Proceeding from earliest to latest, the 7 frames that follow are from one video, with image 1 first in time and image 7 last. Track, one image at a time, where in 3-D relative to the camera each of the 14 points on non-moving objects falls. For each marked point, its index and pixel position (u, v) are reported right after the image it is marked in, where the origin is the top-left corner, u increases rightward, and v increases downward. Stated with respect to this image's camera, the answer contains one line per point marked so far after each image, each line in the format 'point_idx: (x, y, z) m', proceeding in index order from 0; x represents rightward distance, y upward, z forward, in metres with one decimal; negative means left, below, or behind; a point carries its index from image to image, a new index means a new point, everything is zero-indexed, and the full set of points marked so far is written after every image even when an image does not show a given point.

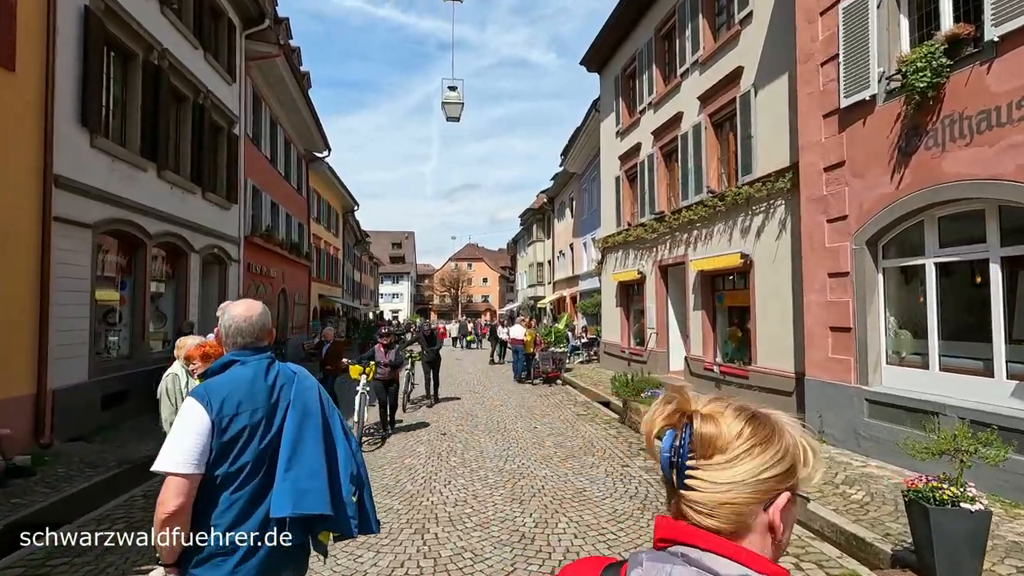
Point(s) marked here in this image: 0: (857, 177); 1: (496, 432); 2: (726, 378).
0: (+4.8, +1.5, +7.4) m
1: (-0.3, -2.4, +9.0) m
2: (+4.7, -2.0, +11.8) m
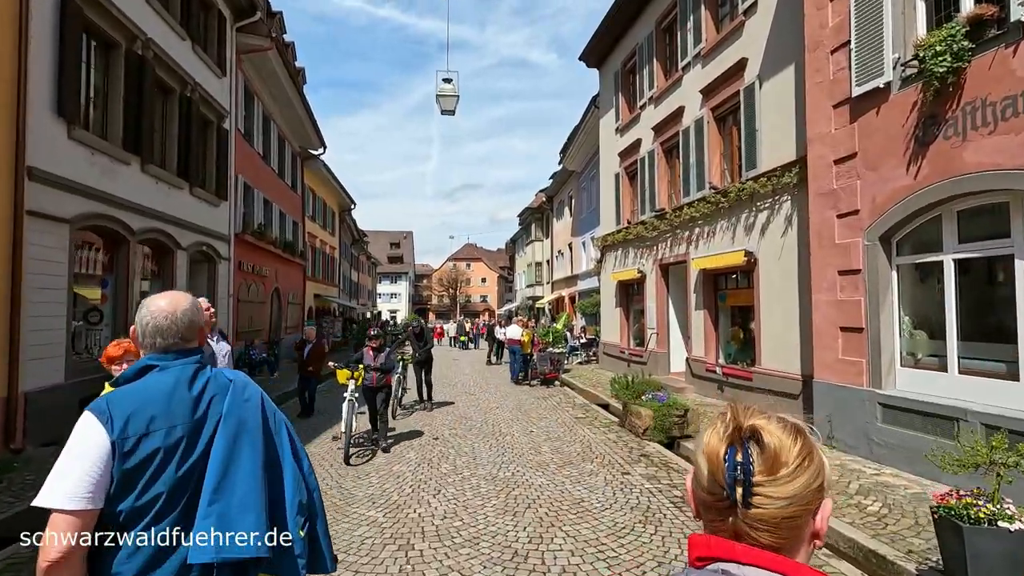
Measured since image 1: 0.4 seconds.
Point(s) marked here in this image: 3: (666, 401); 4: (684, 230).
0: (+4.7, +1.5, +7.0) m
1: (-0.3, -2.4, +8.7) m
2: (+4.6, -2.0, +11.5) m
3: (+2.5, -1.9, +8.8) m
4: (+4.4, +1.5, +13.6) m
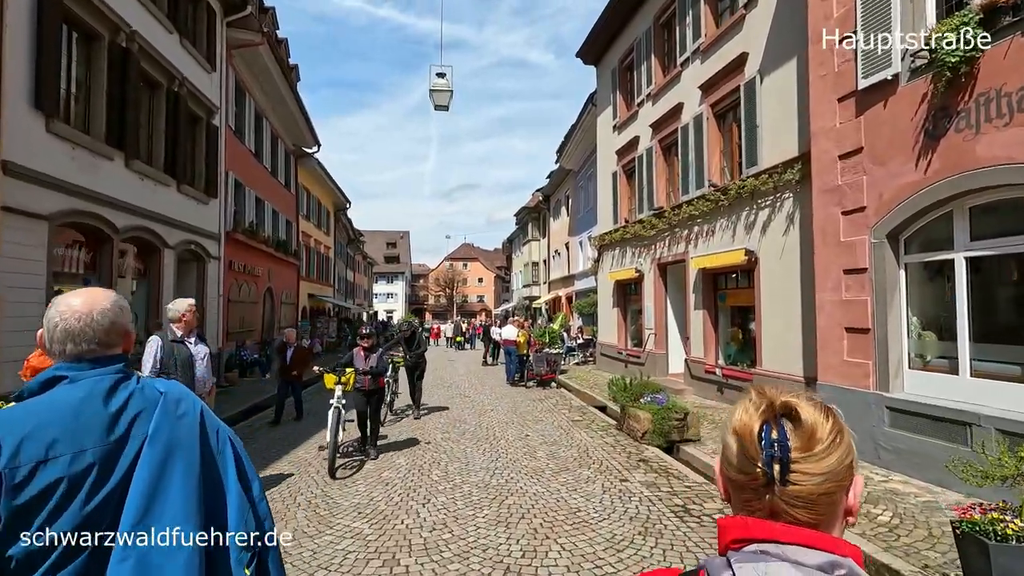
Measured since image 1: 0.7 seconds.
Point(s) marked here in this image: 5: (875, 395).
0: (+4.6, +1.6, +6.8) m
1: (-0.4, -2.4, +8.4) m
2: (+4.5, -2.0, +11.2) m
3: (+2.4, -1.9, +8.6) m
4: (+4.3, +1.5, +13.4) m
5: (+4.6, -1.4, +6.8) m
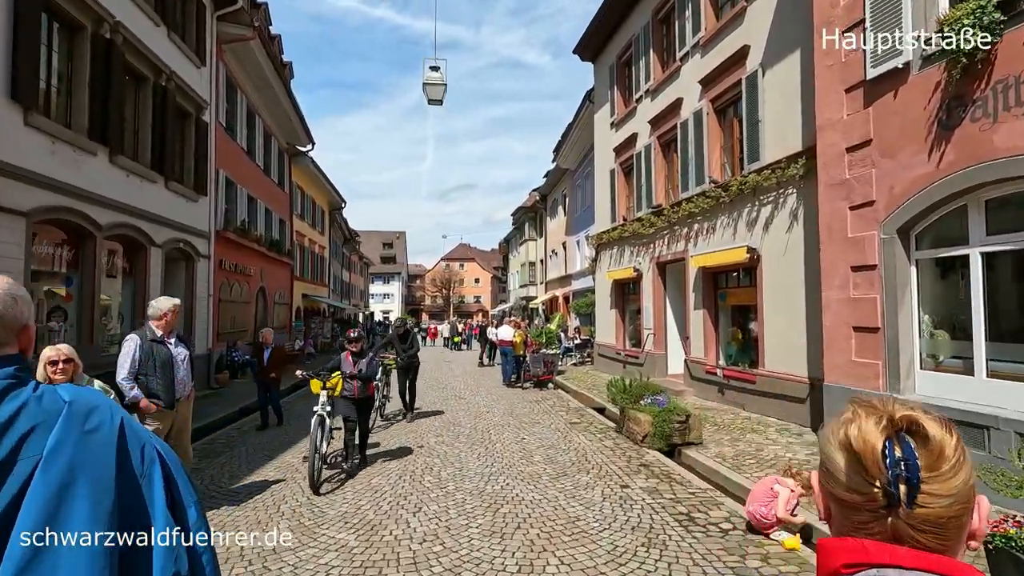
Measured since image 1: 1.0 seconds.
0: (+4.6, +1.6, +6.5) m
1: (-0.5, -2.4, +8.1) m
2: (+4.5, -1.9, +11.0) m
3: (+2.4, -1.8, +8.3) m
4: (+4.2, +1.5, +13.1) m
5: (+4.5, -1.3, +6.5) m
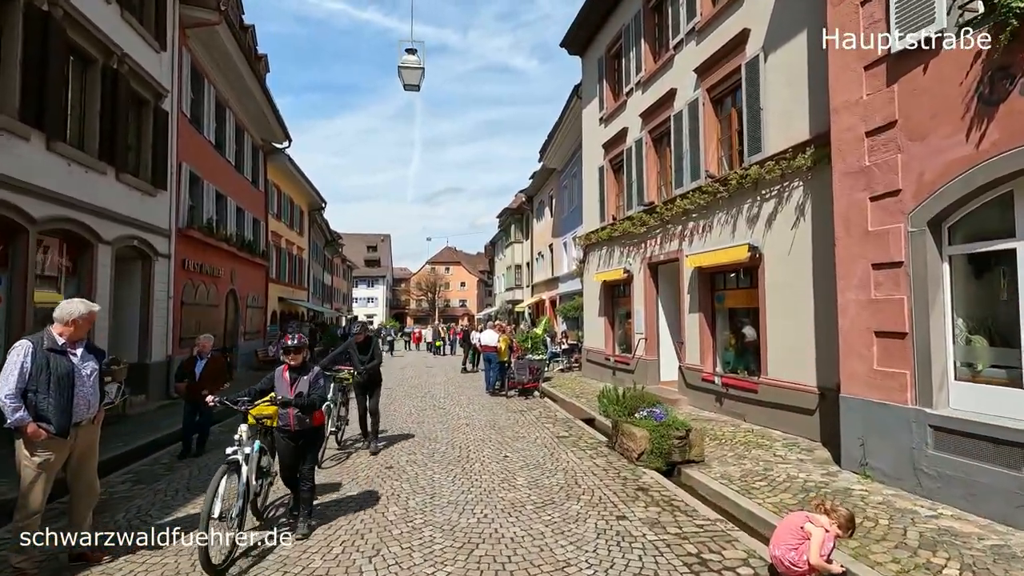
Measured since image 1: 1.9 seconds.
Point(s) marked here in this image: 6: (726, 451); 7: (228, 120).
0: (+4.3, +1.6, +5.8) m
1: (-0.8, -2.4, +7.2) m
2: (+4.1, -2.0, +10.2) m
3: (+2.1, -1.8, +7.5) m
4: (+3.8, +1.4, +12.3) m
5: (+4.3, -1.3, +5.7) m
6: (+3.1, -2.3, +7.7) m
7: (-10.4, +6.1, +19.5) m
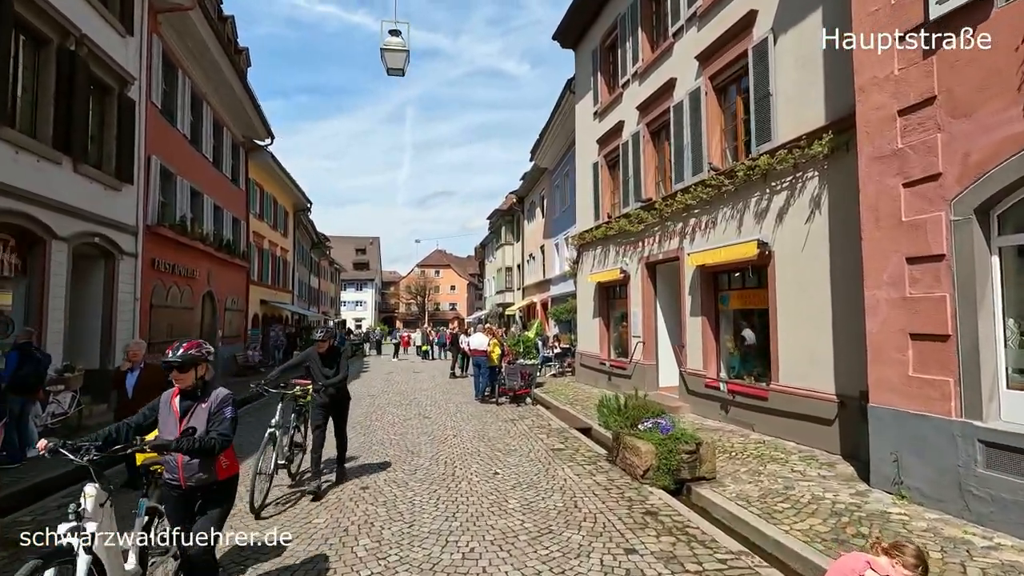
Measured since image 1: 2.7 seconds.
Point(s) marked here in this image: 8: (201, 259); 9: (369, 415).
0: (+4.3, +1.6, +5.1) m
1: (-0.9, -2.4, +6.4) m
2: (+4.0, -2.0, +9.5) m
3: (+2.0, -1.8, +6.7) m
4: (+3.6, +1.4, +11.7) m
5: (+4.2, -1.3, +5.0) m
6: (+3.0, -2.3, +7.0) m
7: (-10.7, +6.1, +18.6) m
8: (-10.6, +1.0, +18.3) m
9: (-3.1, -2.8, +11.7) m
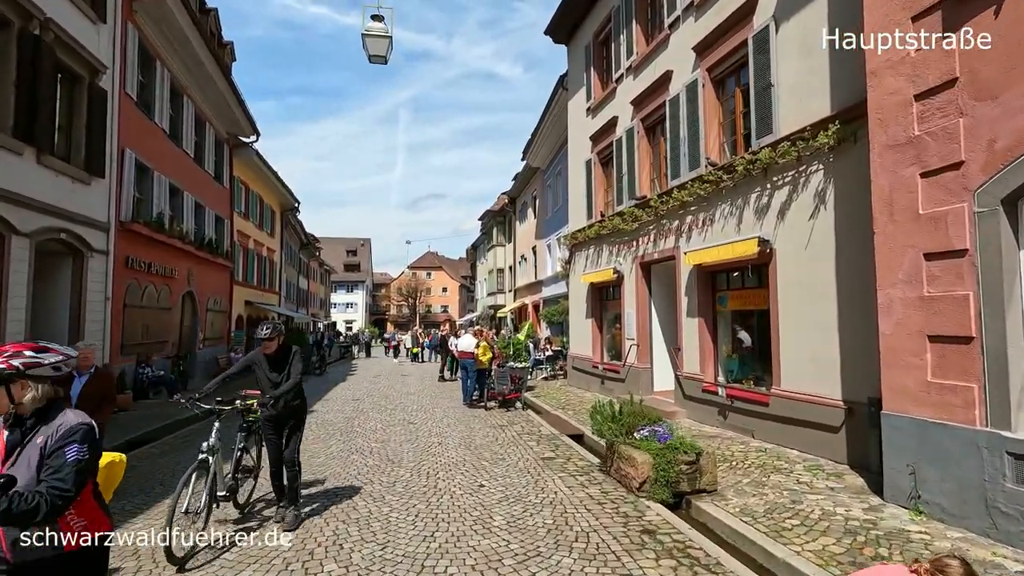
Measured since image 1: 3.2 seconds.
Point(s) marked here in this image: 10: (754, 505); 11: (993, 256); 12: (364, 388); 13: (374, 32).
0: (+4.1, +1.6, +4.7) m
1: (-1.0, -2.3, +5.9) m
2: (+3.8, -2.0, +9.1) m
3: (+1.8, -1.8, +6.3) m
4: (+3.4, +1.4, +11.2) m
5: (+4.1, -1.3, +4.6) m
6: (+2.8, -2.3, +6.5) m
7: (-11.0, +6.1, +18.0) m
8: (-10.9, +1.0, +17.6) m
9: (-3.4, -2.8, +11.2) m
10: (+2.6, -2.3, +5.7) m
11: (+4.2, +0.3, +4.6) m
12: (-4.7, -3.2, +17.2) m
13: (-2.3, +4.3, +8.9) m
